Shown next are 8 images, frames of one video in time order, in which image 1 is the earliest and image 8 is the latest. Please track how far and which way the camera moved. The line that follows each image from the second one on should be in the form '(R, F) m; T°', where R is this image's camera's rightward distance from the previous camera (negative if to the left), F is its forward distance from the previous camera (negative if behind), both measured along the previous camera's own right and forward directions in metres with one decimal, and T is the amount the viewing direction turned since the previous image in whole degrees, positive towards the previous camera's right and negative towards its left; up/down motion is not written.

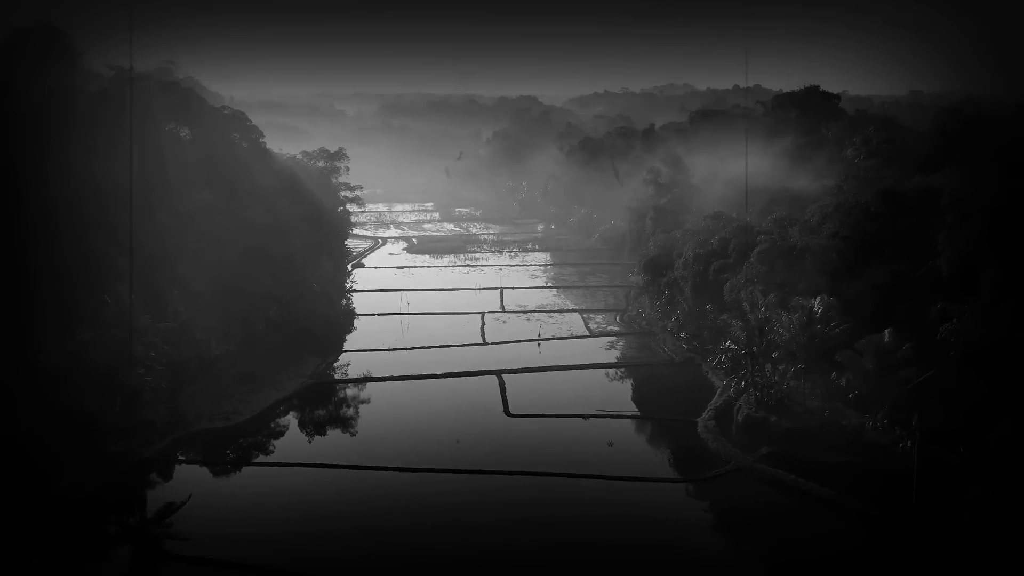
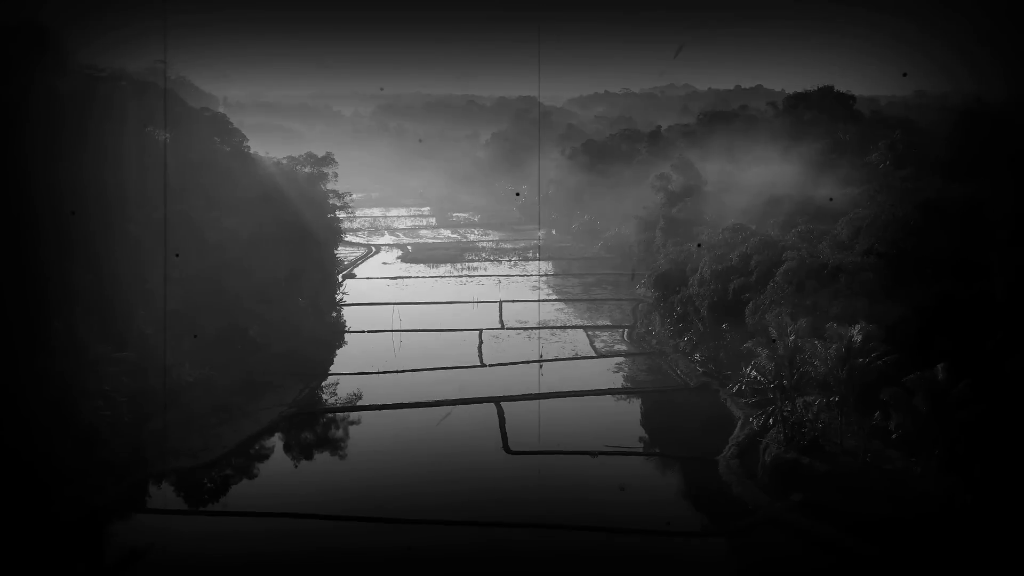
(0.0, +1.6) m; 0°
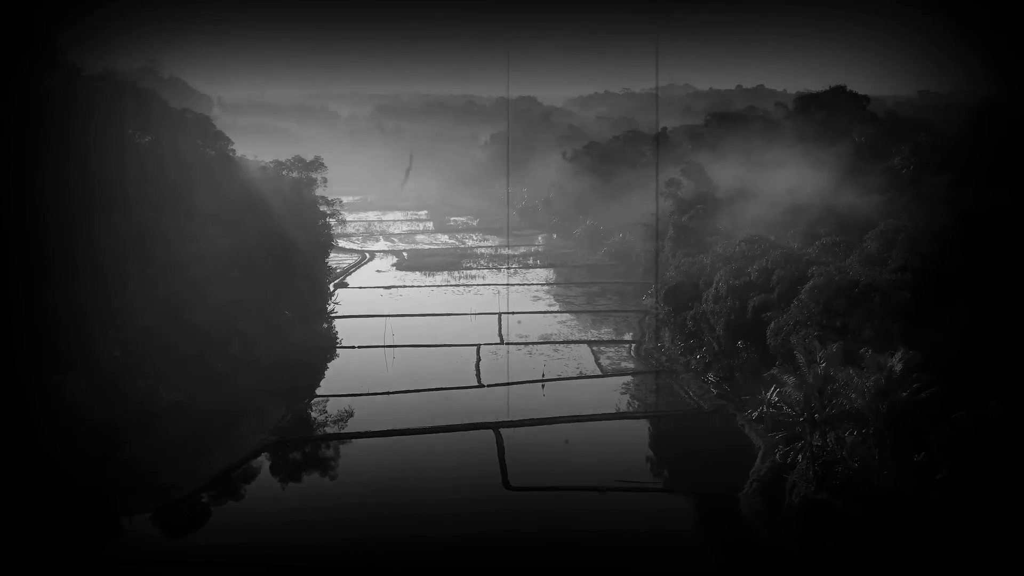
(0.0, +1.3) m; 0°
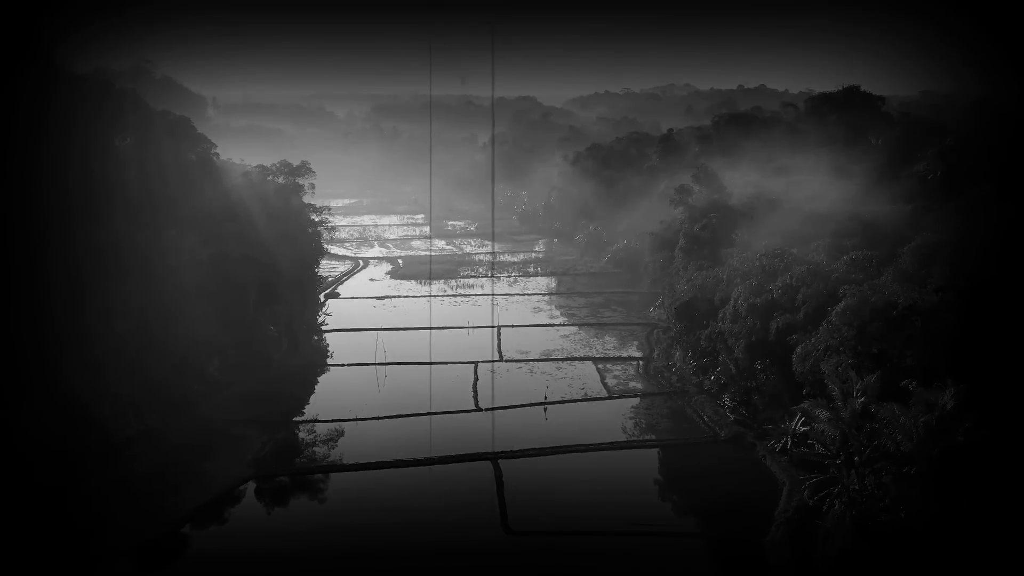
(0.0, +1.3) m; 0°
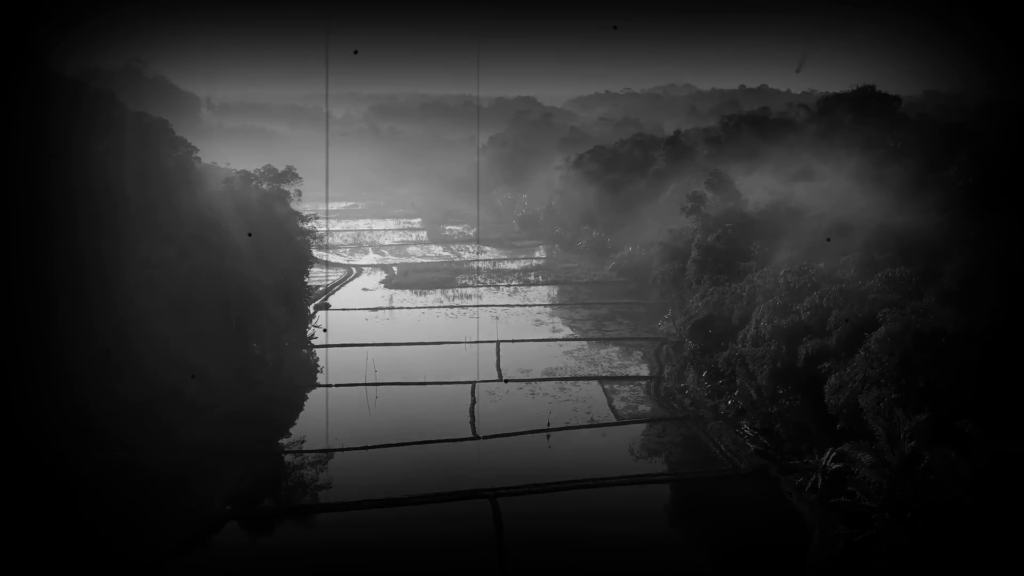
(0.0, +1.3) m; 0°
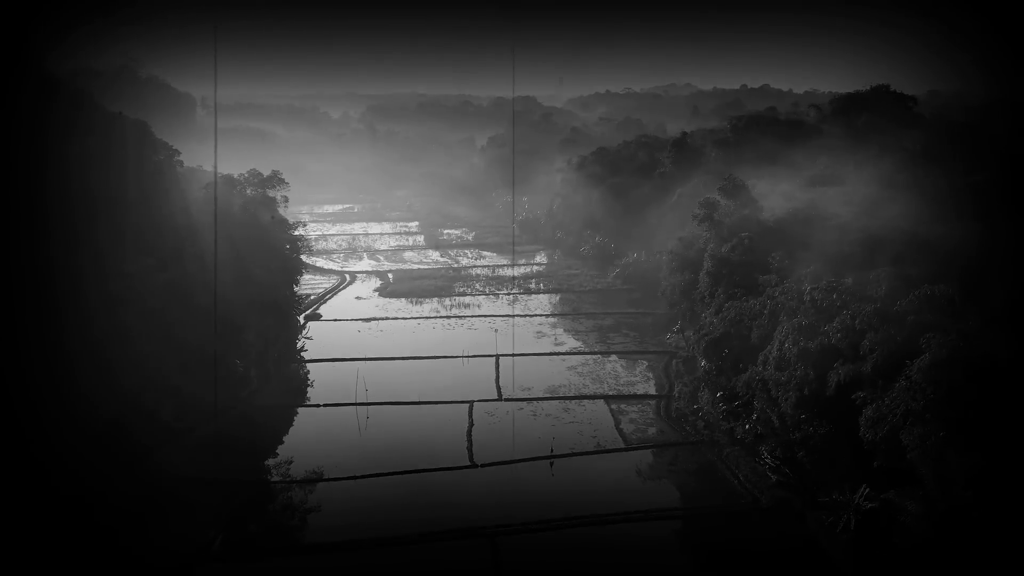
(0.0, +1.1) m; 0°
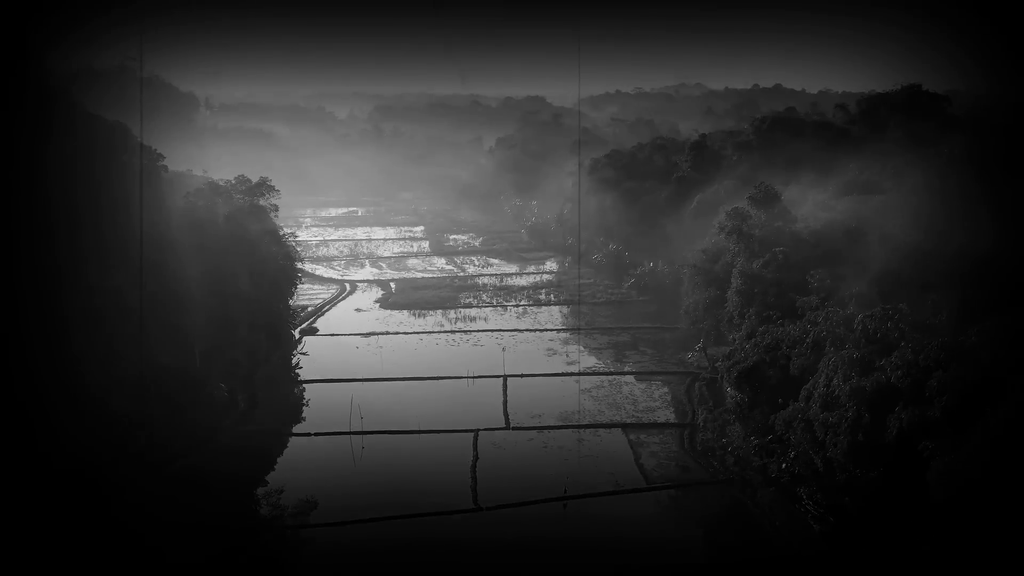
(0.0, +1.4) m; -1°
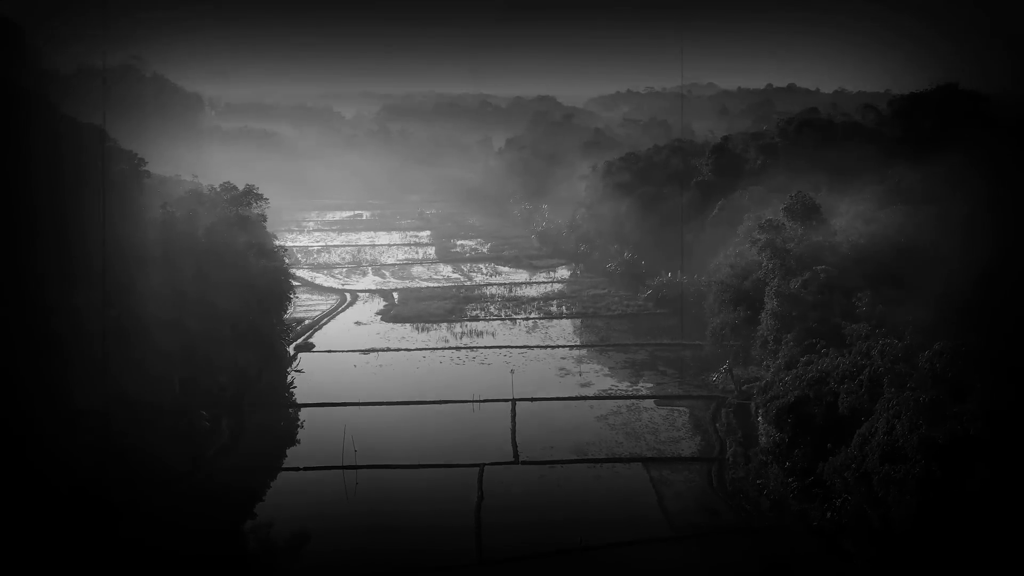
(0.0, +1.4) m; -1°
